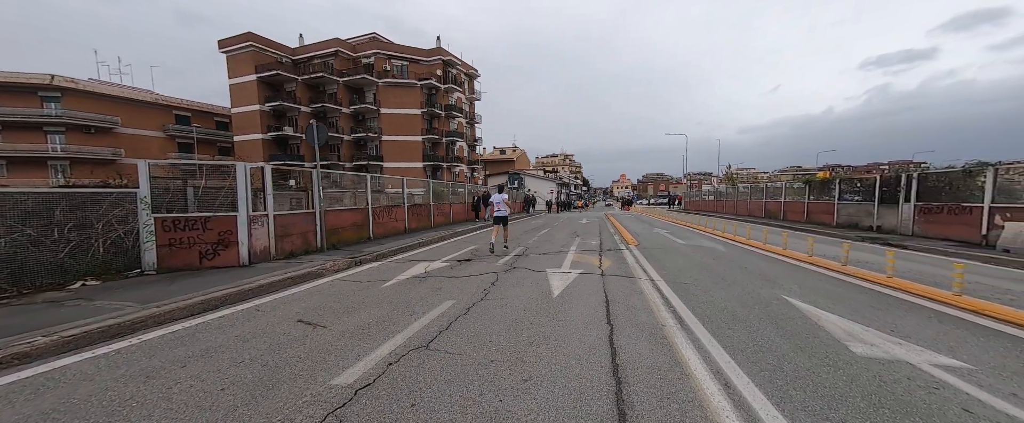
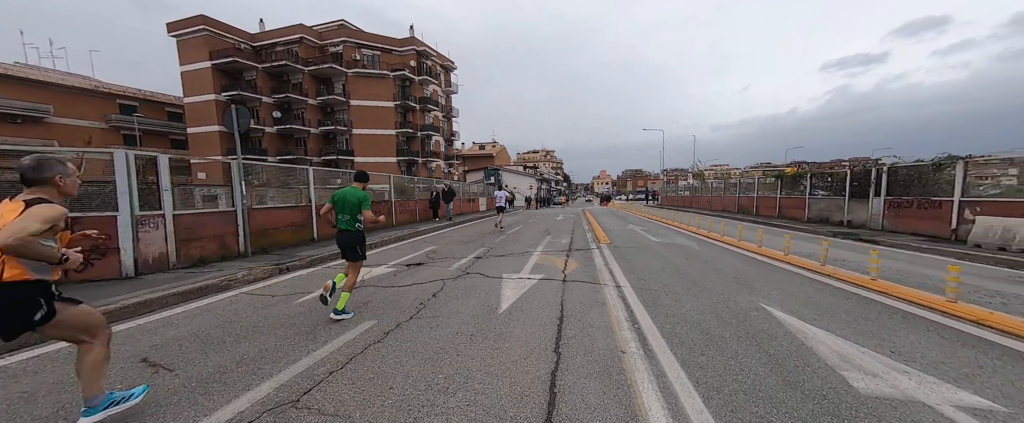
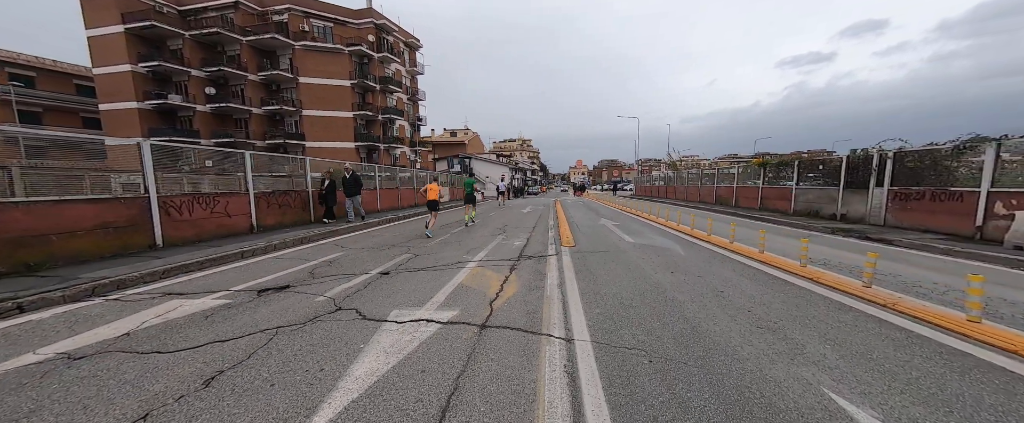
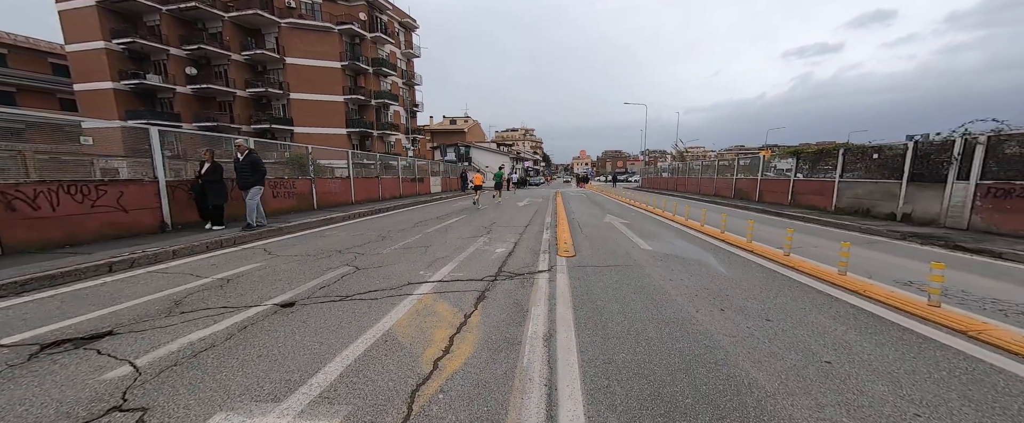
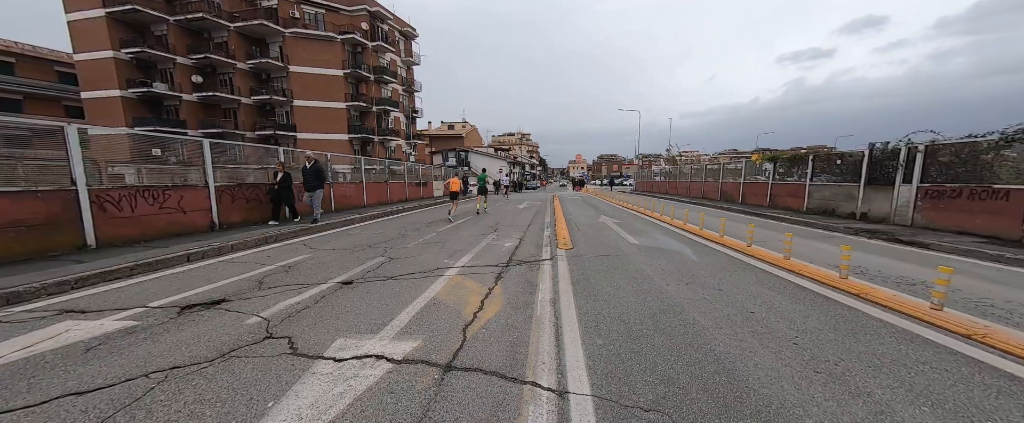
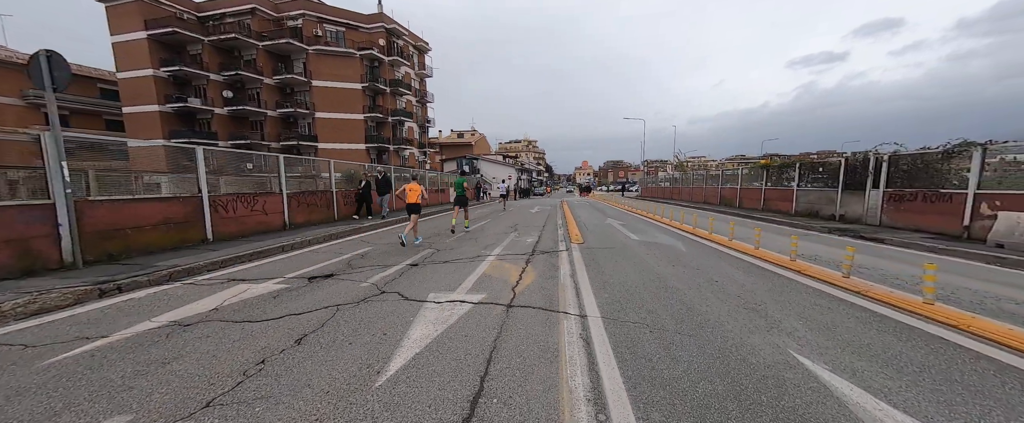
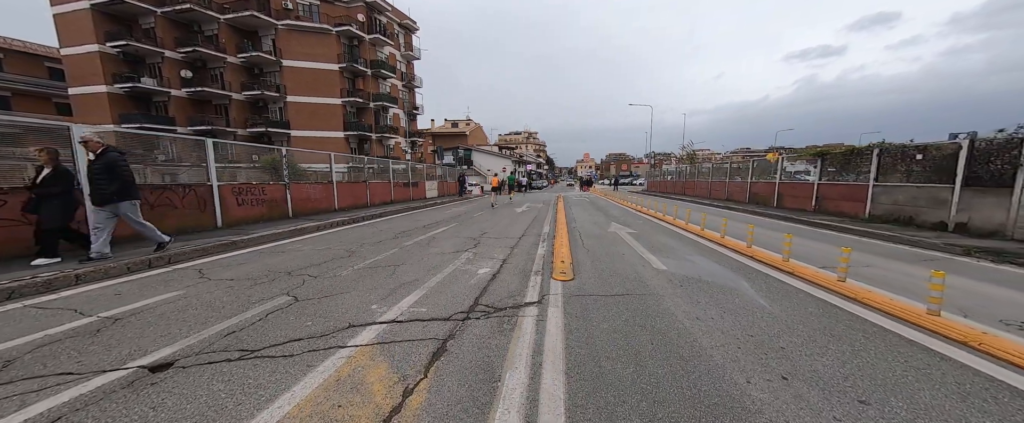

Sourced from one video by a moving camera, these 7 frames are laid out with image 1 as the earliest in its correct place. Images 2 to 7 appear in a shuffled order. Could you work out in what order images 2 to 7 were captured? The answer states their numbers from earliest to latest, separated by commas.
2, 6, 3, 5, 4, 7
